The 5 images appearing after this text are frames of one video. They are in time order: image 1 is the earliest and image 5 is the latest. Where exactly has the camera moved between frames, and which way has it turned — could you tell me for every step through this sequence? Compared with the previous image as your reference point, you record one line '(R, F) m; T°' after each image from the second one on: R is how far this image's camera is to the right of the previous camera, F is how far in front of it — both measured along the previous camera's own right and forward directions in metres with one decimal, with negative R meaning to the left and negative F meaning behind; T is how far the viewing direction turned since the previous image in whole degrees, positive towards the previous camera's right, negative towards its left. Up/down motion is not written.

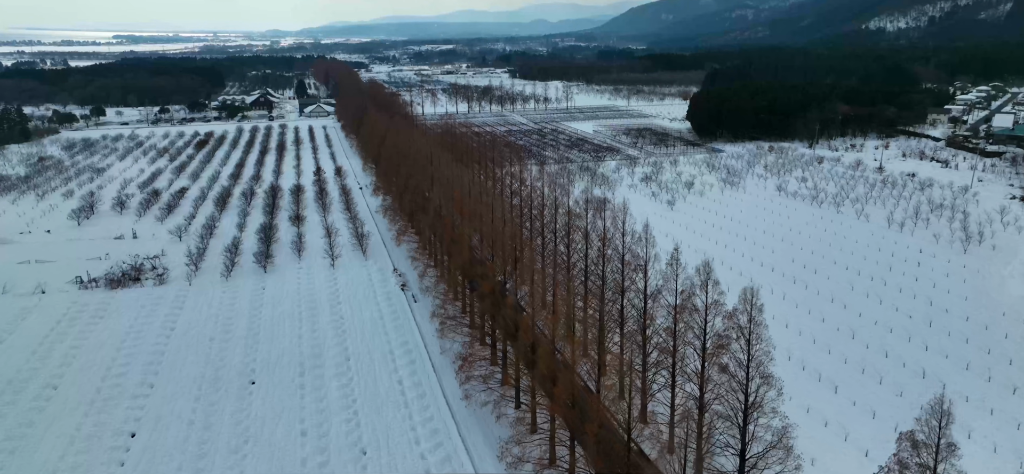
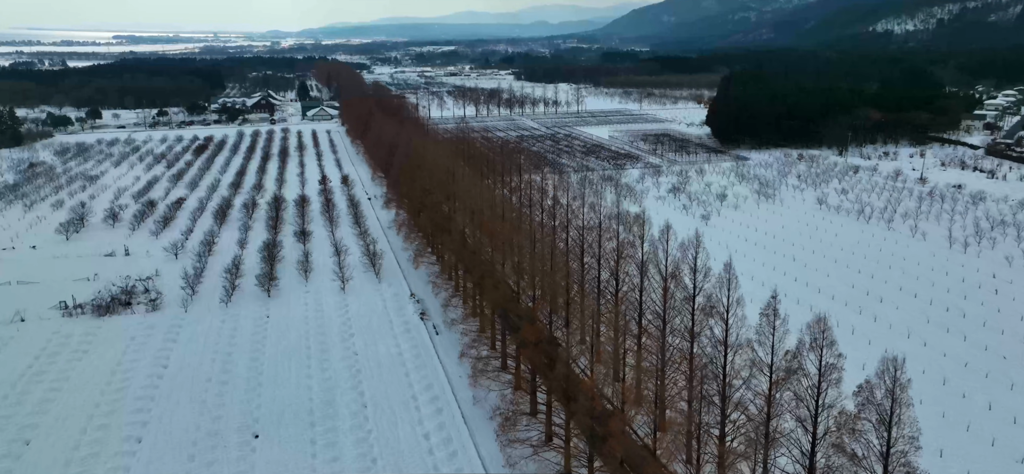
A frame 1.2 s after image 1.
(-0.5, +1.3) m; 0°
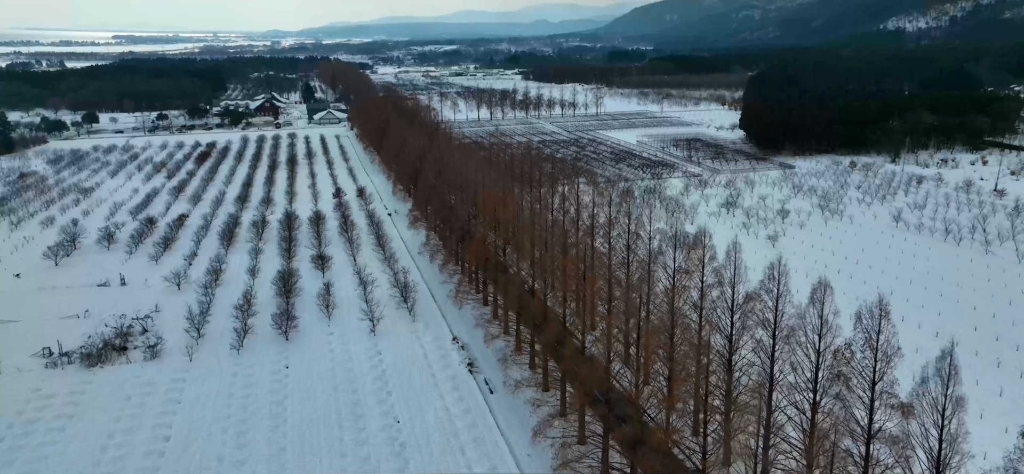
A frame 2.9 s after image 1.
(-0.9, +1.8) m; 0°
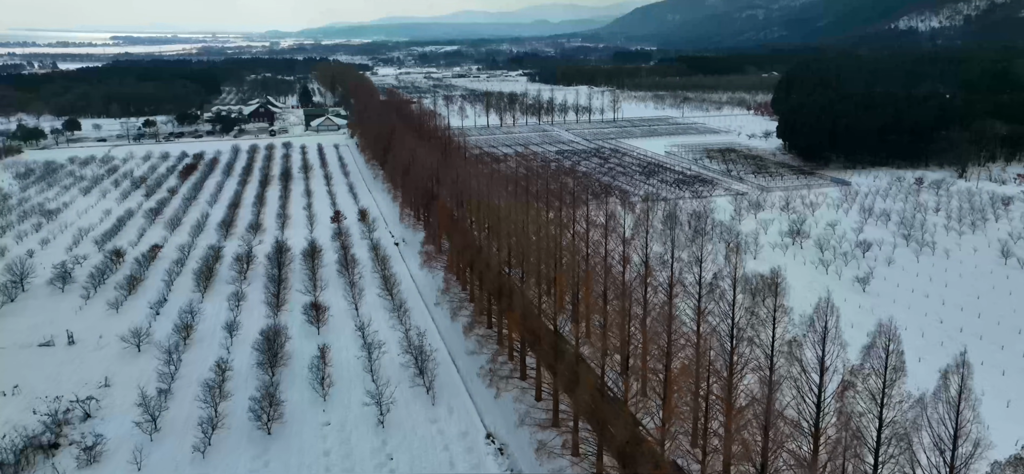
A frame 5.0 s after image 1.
(-0.6, +2.6) m; 0°
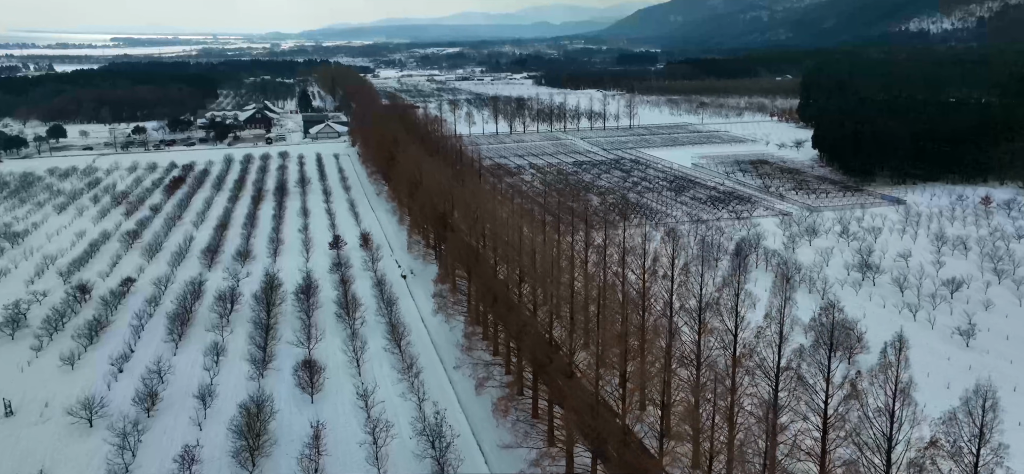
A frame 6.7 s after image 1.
(-0.5, +2.0) m; 0°
